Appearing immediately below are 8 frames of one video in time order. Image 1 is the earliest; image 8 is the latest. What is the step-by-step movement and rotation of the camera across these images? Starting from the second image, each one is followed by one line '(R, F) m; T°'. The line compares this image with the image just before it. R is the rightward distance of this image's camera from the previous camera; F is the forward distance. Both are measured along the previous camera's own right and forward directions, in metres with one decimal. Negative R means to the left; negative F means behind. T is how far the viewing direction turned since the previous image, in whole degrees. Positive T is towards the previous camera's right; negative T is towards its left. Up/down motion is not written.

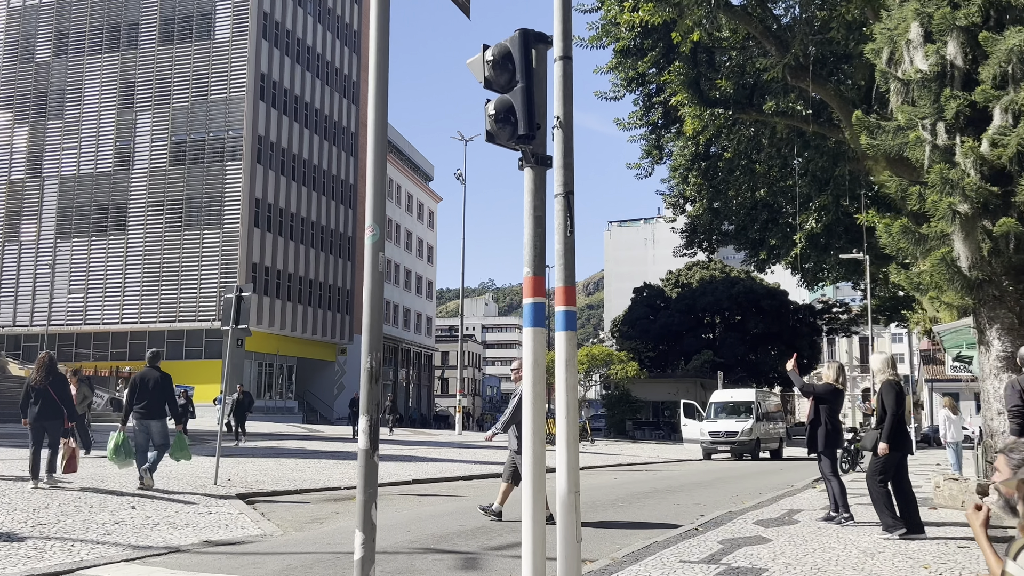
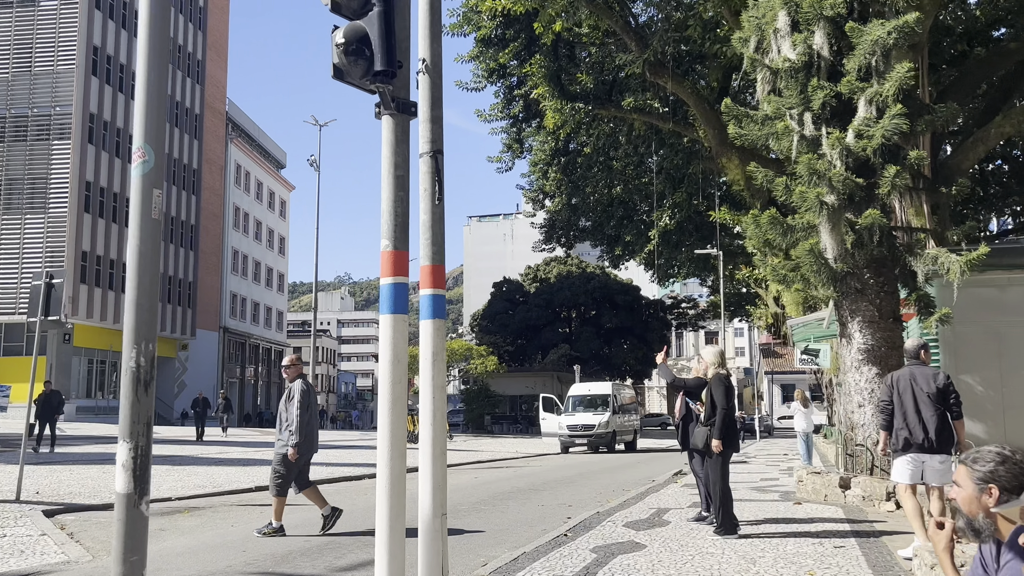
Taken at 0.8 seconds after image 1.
(0.0, +0.8) m; +10°
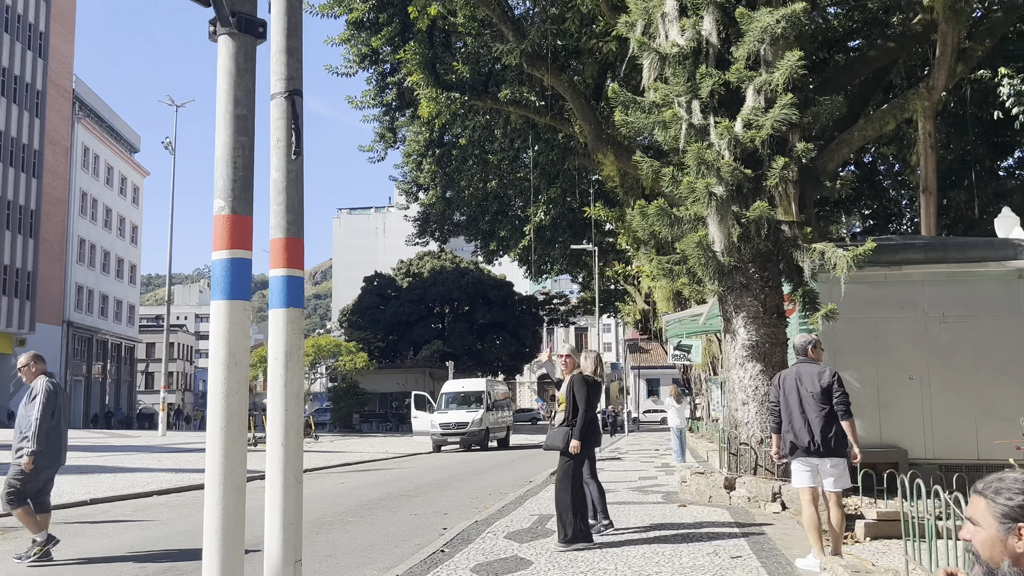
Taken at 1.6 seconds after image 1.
(0.0, +0.7) m; +9°
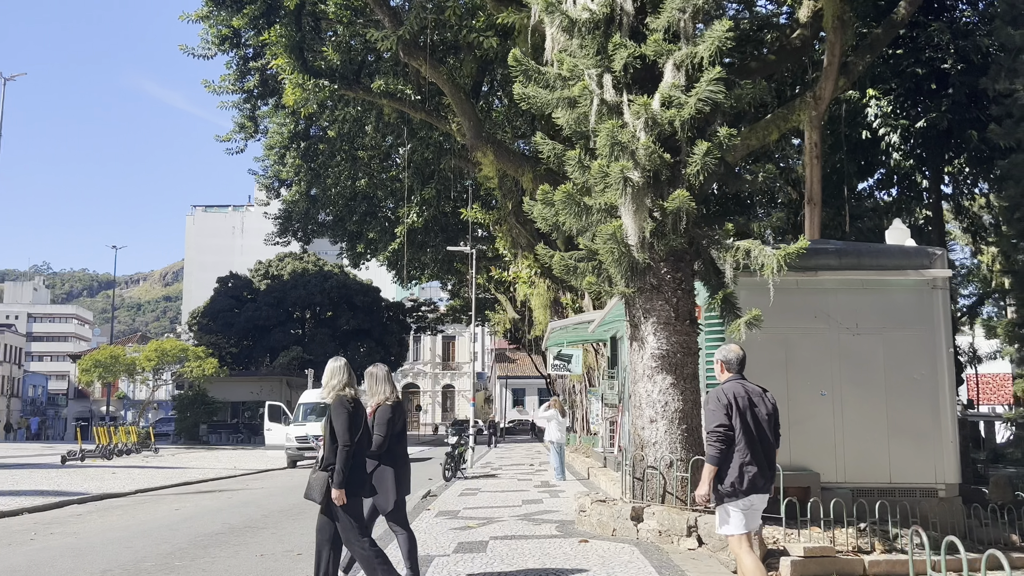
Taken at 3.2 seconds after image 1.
(-0.1, +1.4) m; +9°
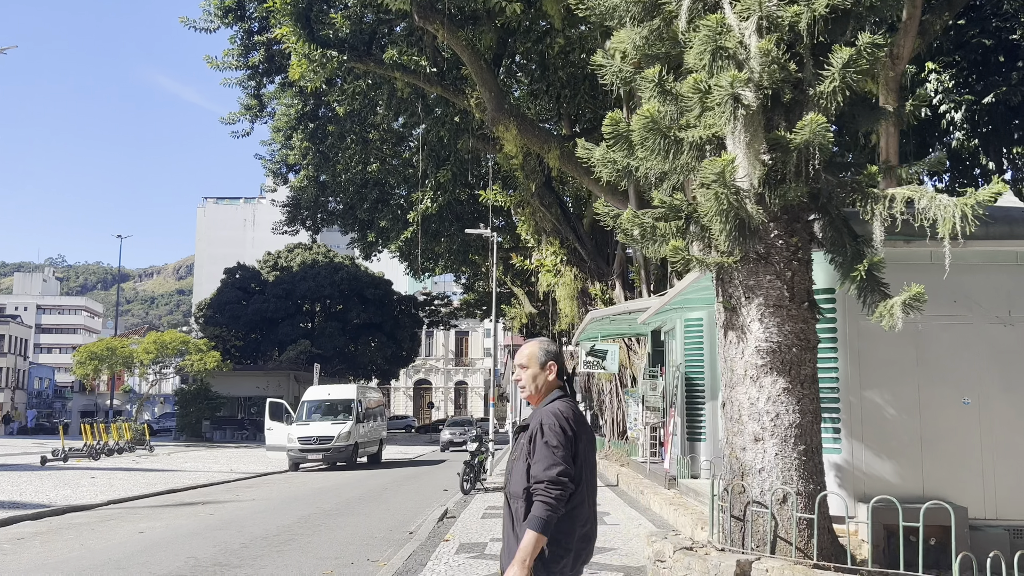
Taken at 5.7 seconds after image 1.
(-0.3, +2.1) m; -1°
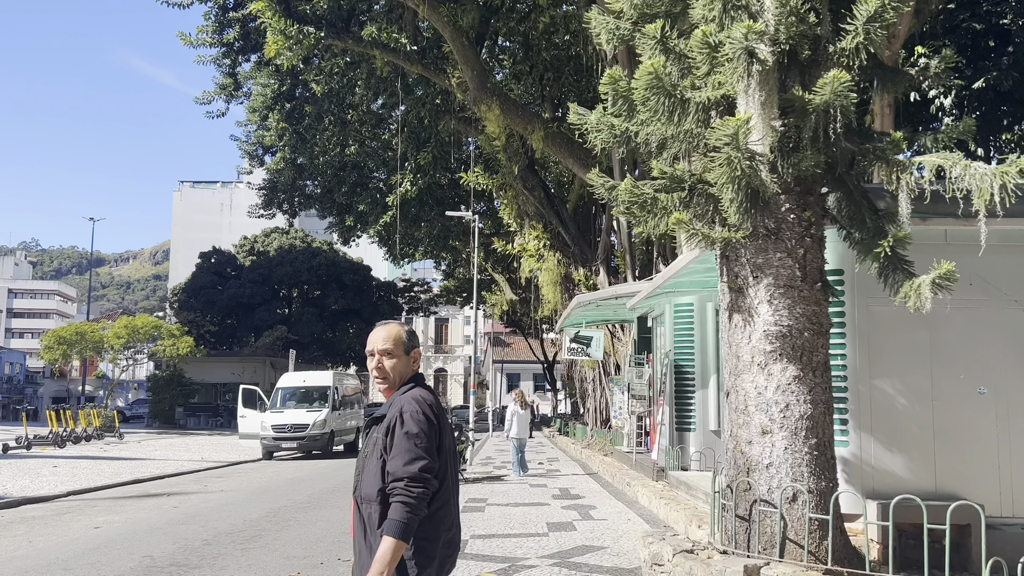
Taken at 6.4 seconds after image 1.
(0.0, +0.6) m; +1°
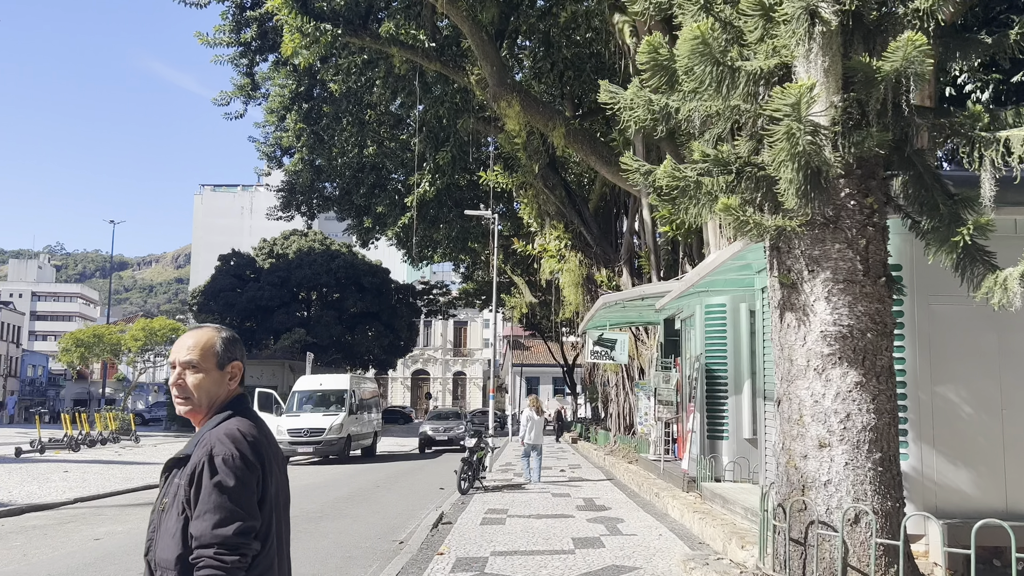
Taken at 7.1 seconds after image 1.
(0.0, +0.6) m; -1°
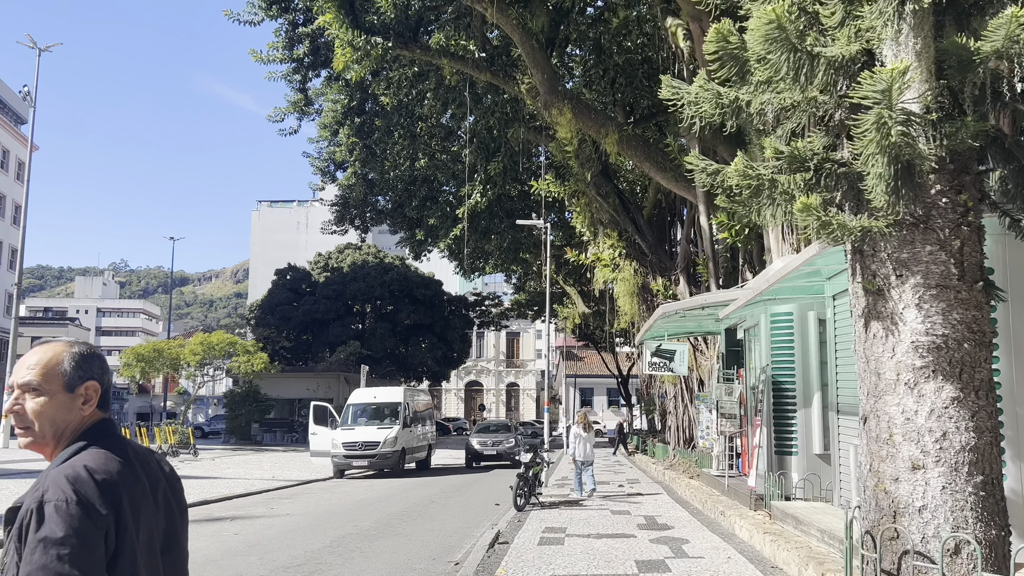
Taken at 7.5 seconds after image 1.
(0.0, +0.3) m; -4°
